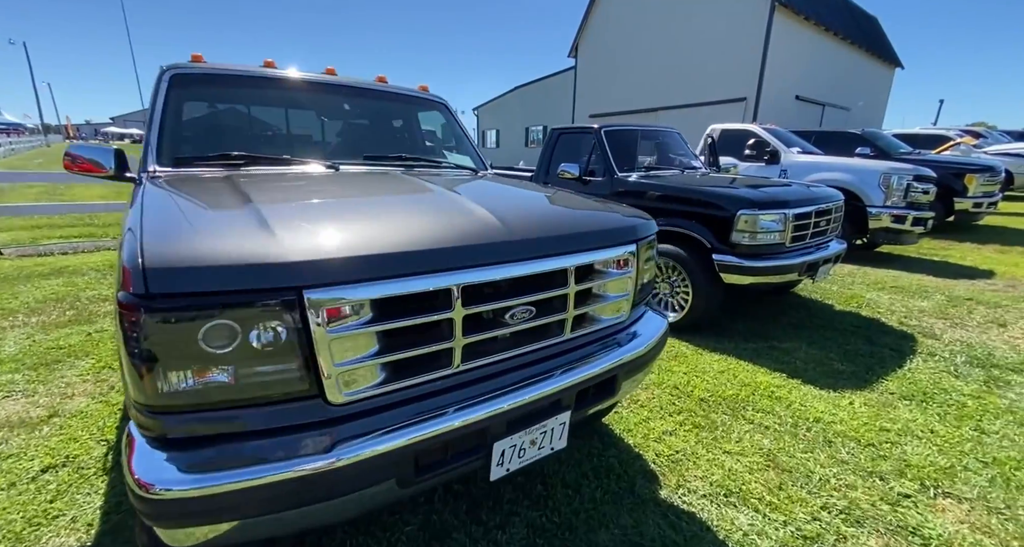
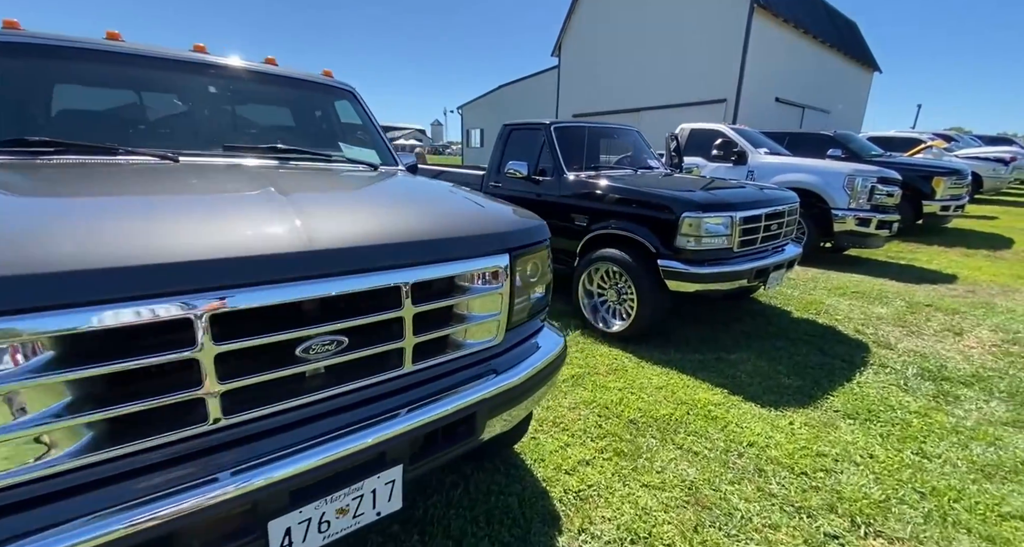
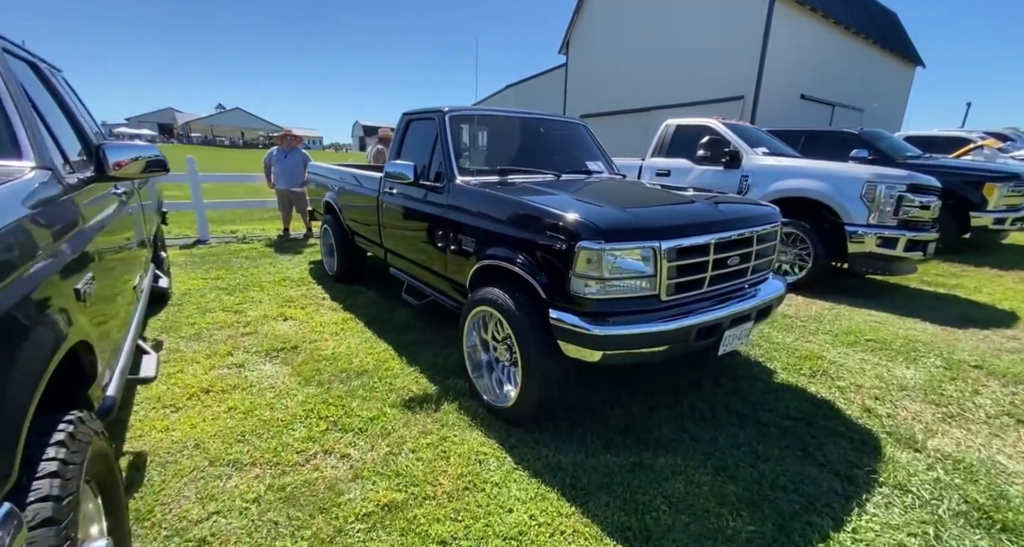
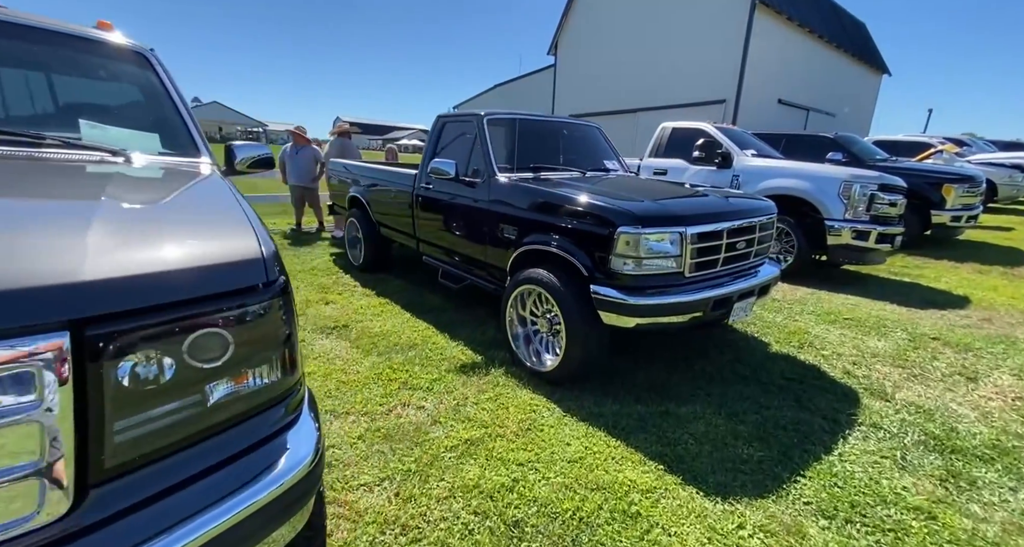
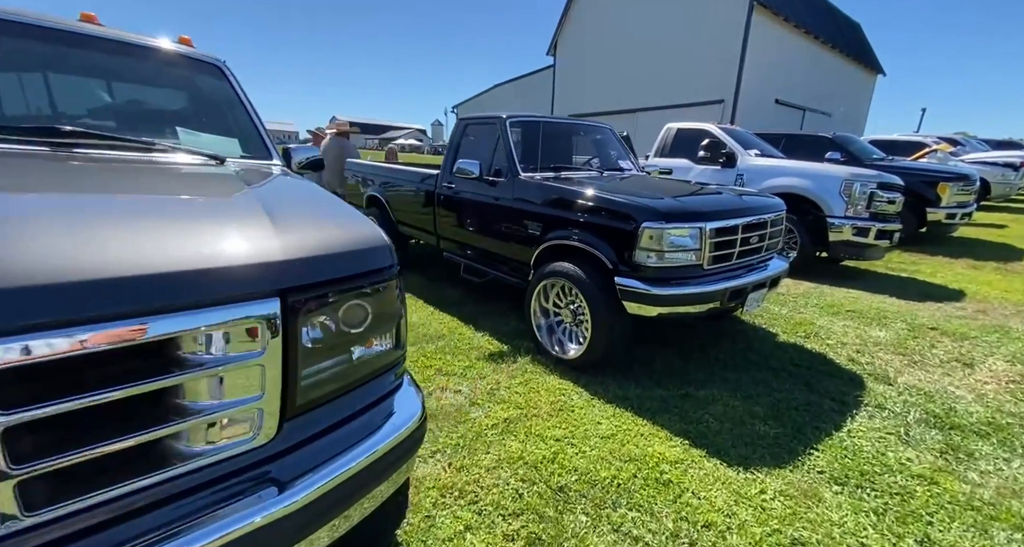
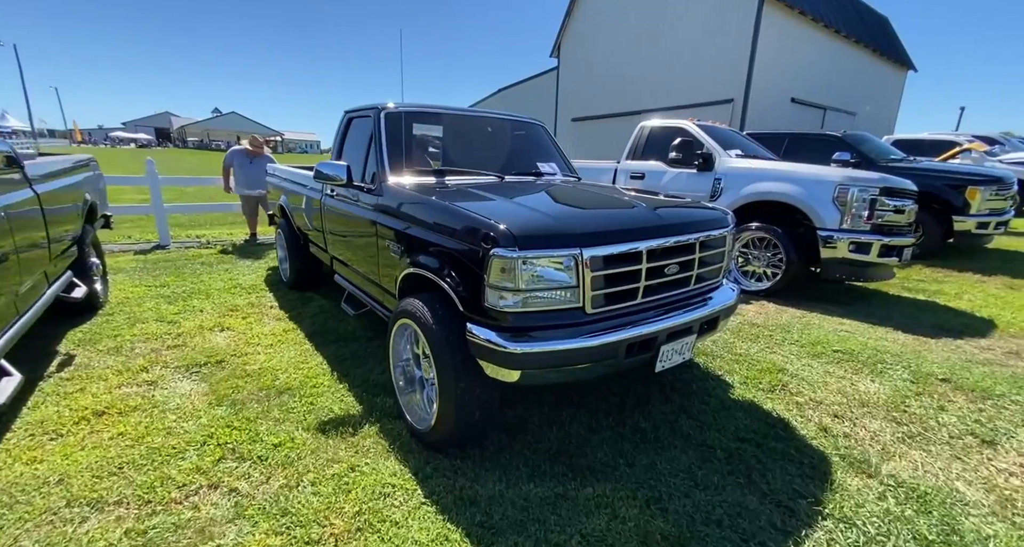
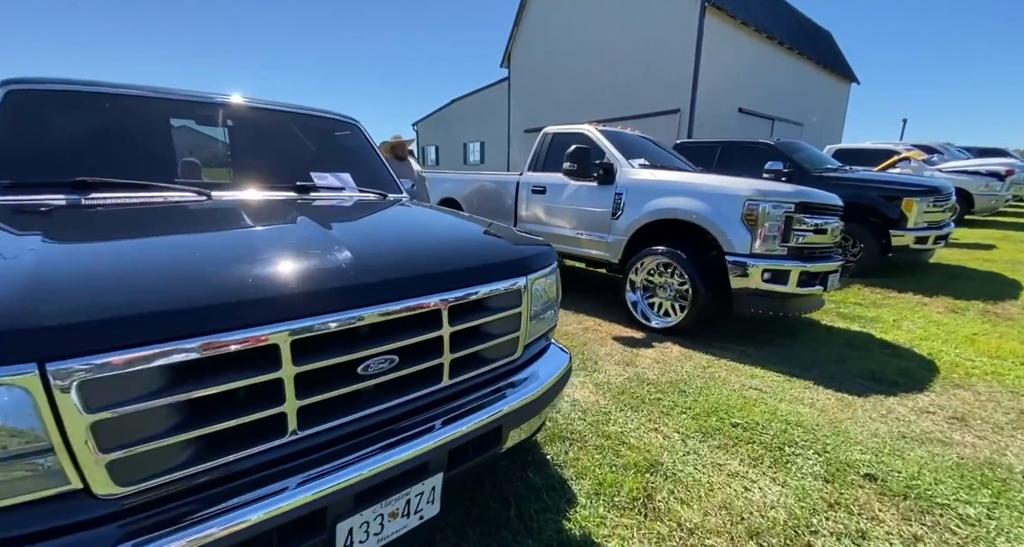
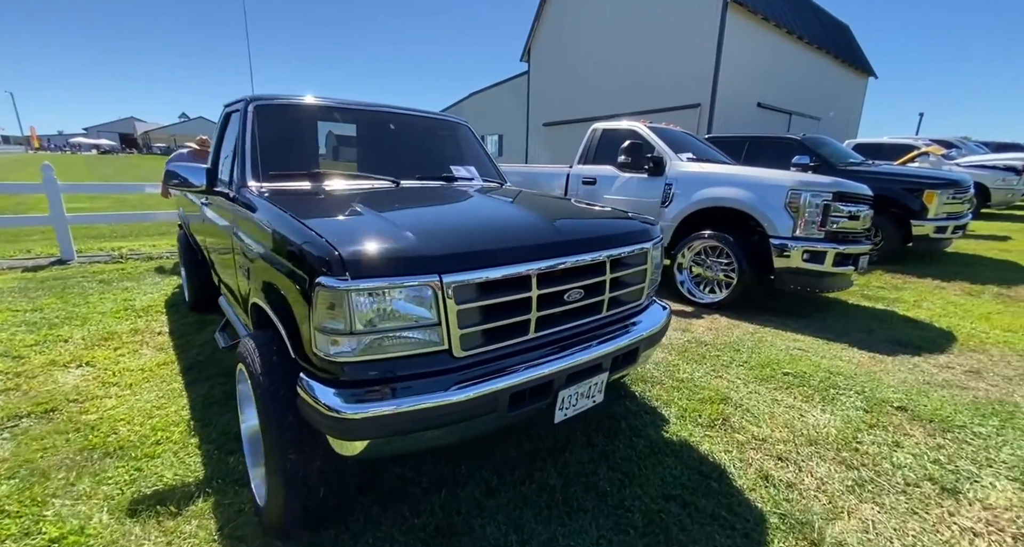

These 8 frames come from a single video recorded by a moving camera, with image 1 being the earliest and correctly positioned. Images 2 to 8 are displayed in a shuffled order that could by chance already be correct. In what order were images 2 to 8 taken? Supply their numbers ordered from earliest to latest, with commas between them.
2, 5, 4, 3, 6, 8, 7
